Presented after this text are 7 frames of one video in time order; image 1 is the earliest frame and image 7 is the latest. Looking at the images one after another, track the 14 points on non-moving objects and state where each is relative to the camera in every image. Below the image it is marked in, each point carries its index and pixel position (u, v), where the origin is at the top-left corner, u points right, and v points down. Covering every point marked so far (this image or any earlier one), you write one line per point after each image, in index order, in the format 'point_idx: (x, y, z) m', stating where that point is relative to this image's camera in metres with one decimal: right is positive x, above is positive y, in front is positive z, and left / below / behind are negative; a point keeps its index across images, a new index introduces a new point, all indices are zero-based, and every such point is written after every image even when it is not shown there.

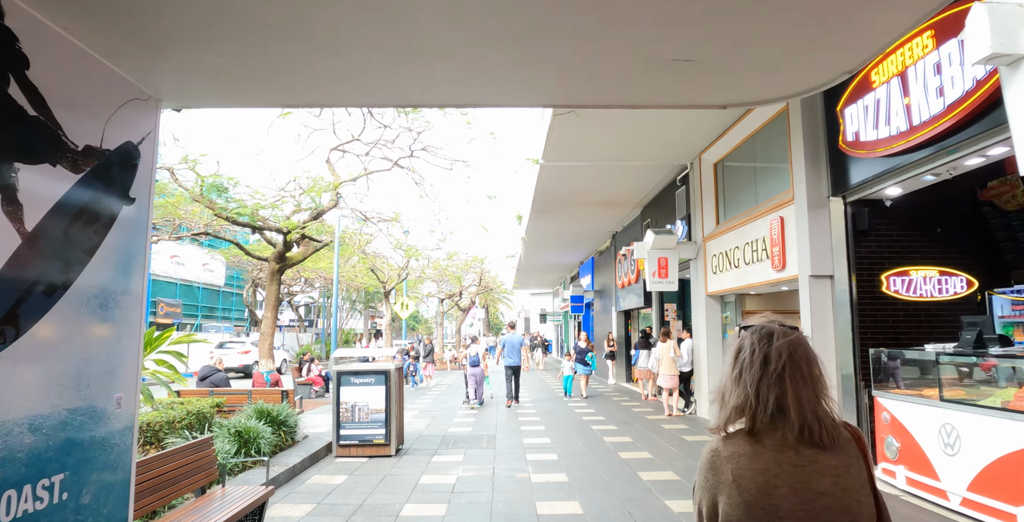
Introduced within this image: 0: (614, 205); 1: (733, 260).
0: (+2.4, +1.4, +13.6) m
1: (+3.3, 0.0, +8.7) m
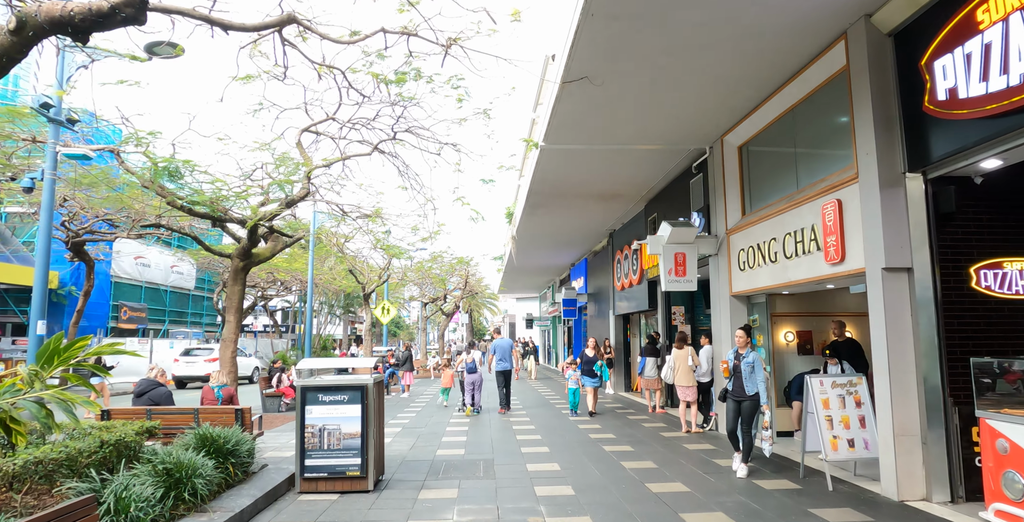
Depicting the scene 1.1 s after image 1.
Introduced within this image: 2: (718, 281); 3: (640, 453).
0: (+2.3, +1.4, +12.5) m
1: (+3.3, +0.1, +7.6) m
2: (+3.3, -0.3, +9.0) m
3: (+1.7, -2.5, +7.5) m
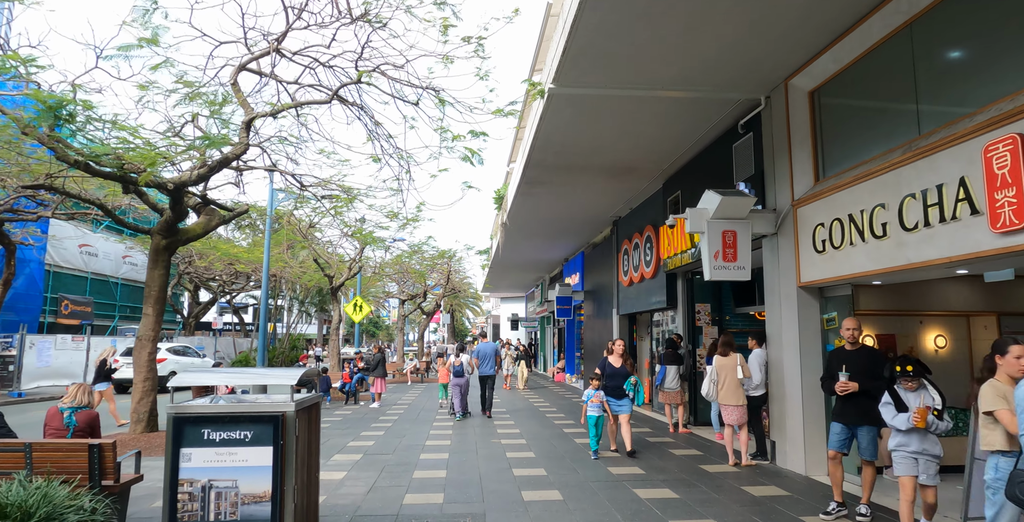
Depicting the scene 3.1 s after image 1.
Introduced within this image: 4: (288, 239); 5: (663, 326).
0: (+2.2, +1.6, +10.4) m
1: (+3.4, +0.3, +5.5) m
2: (+3.2, -0.1, +7.0) m
3: (+1.7, -2.3, +5.4) m
4: (-6.8, +0.7, +17.4) m
5: (+3.2, -1.4, +12.0) m
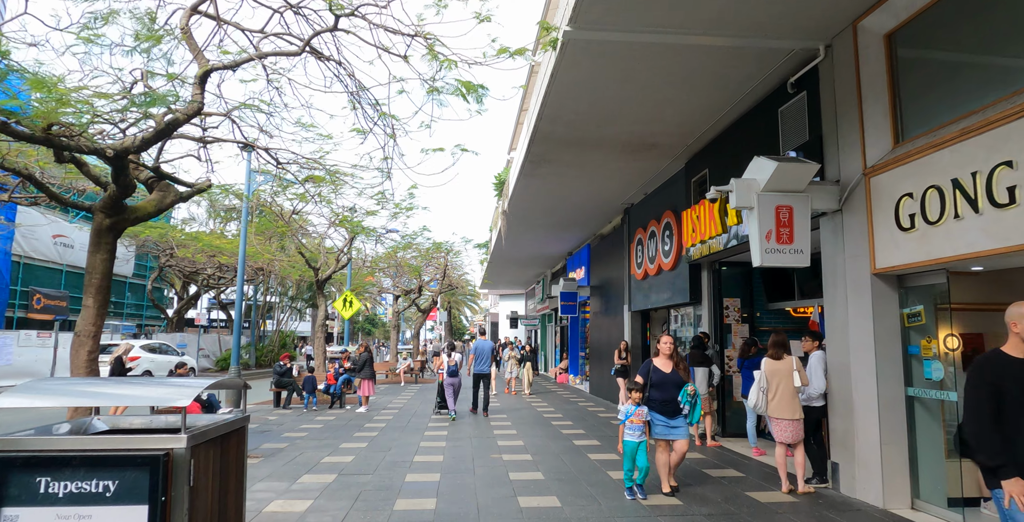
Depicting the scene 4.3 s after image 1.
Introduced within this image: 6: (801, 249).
0: (+2.3, +1.8, +9.1) m
1: (+3.4, +0.5, +4.3) m
2: (+3.3, +0.1, +5.7) m
3: (+1.7, -2.1, +4.2) m
4: (-6.7, +0.9, +16.1) m
5: (+3.2, -1.2, +10.7) m
6: (+2.8, +0.1, +5.6) m
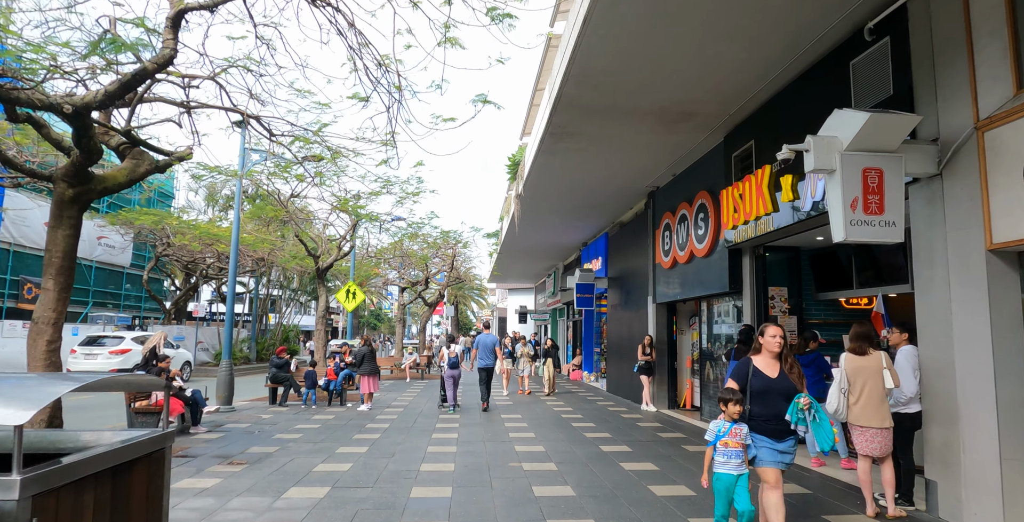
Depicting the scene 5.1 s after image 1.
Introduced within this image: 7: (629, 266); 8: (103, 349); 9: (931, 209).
0: (+2.5, +2.0, +8.1) m
1: (+3.6, +0.7, +3.2) m
2: (+3.5, +0.3, +4.7) m
3: (+1.9, -1.9, +3.2) m
4: (-6.4, +1.2, +15.2) m
5: (+3.5, -0.9, +9.7) m
6: (+3.1, +0.3, +4.6) m
7: (+2.8, -0.1, +13.9) m
8: (-10.8, -2.3, +15.3) m
9: (+3.5, +0.4, +4.8) m
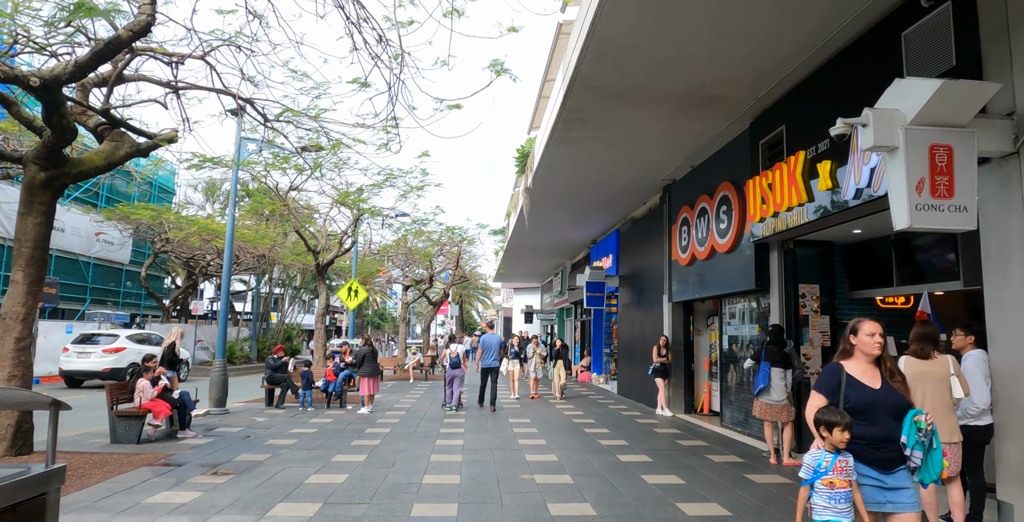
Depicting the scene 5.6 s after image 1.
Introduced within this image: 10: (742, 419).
0: (+2.7, +2.1, +7.5) m
1: (+3.7, +0.7, +2.6) m
2: (+3.6, +0.3, +4.1) m
3: (+2.0, -1.8, +2.6) m
4: (-6.2, +1.3, +14.7) m
5: (+3.6, -0.9, +9.1) m
6: (+3.2, +0.4, +4.0) m
7: (+3.0, -0.1, +13.3) m
8: (-10.7, -2.2, +14.8) m
9: (+3.6, +0.5, +4.2) m
10: (+3.5, -2.4, +8.7) m
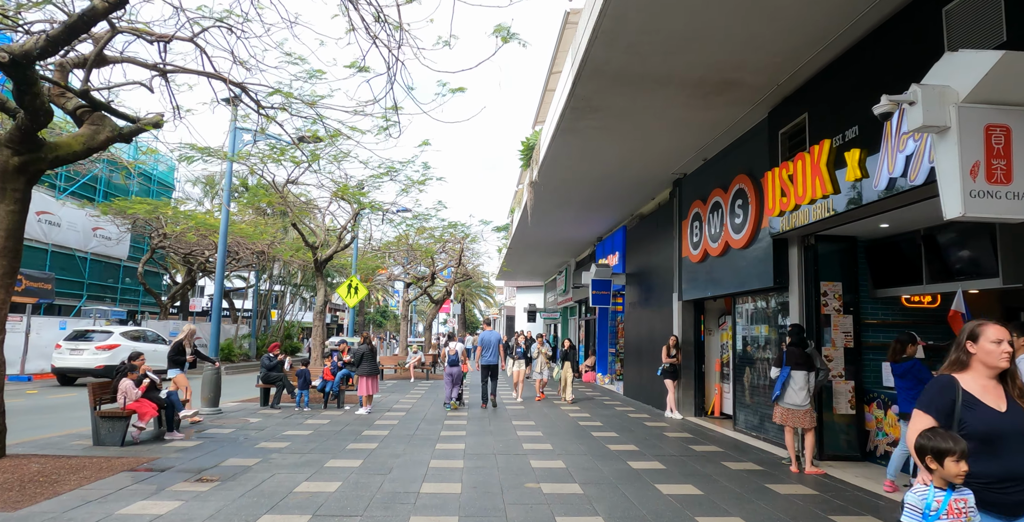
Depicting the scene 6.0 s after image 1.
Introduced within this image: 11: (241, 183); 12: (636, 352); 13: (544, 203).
0: (+2.7, +2.2, +7.1) m
1: (+3.8, +0.8, +2.2) m
2: (+3.7, +0.4, +3.7) m
3: (+2.0, -1.8, +2.2) m
4: (-6.1, +1.4, +14.3) m
5: (+3.7, -0.8, +8.7) m
6: (+3.2, +0.4, +3.6) m
7: (+3.1, 0.0, +12.9) m
8: (-10.6, -2.1, +14.4) m
9: (+3.7, +0.5, +3.8) m
10: (+3.5, -2.3, +8.3) m
11: (-6.3, +1.8, +13.4) m
12: (+2.9, -2.1, +13.3) m
13: (+0.8, +1.4, +13.5) m
